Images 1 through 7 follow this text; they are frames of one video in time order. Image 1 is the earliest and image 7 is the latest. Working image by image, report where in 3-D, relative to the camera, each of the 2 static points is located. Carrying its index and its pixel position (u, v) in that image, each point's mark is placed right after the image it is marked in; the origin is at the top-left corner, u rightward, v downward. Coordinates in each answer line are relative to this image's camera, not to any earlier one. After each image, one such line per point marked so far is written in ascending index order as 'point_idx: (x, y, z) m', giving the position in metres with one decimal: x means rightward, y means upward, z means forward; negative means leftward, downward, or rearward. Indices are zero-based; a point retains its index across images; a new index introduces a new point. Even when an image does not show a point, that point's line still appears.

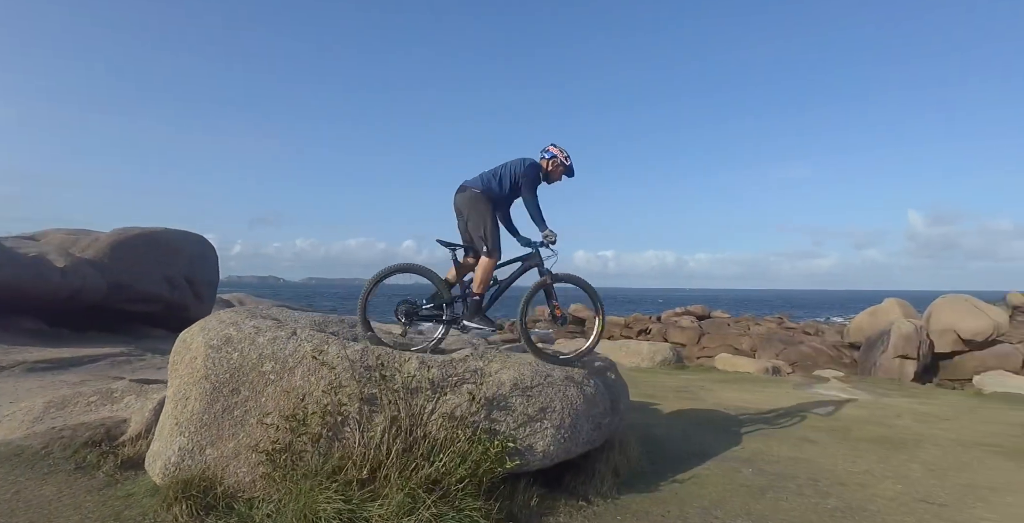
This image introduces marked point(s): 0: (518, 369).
0: (0.0, -1.3, +6.3) m
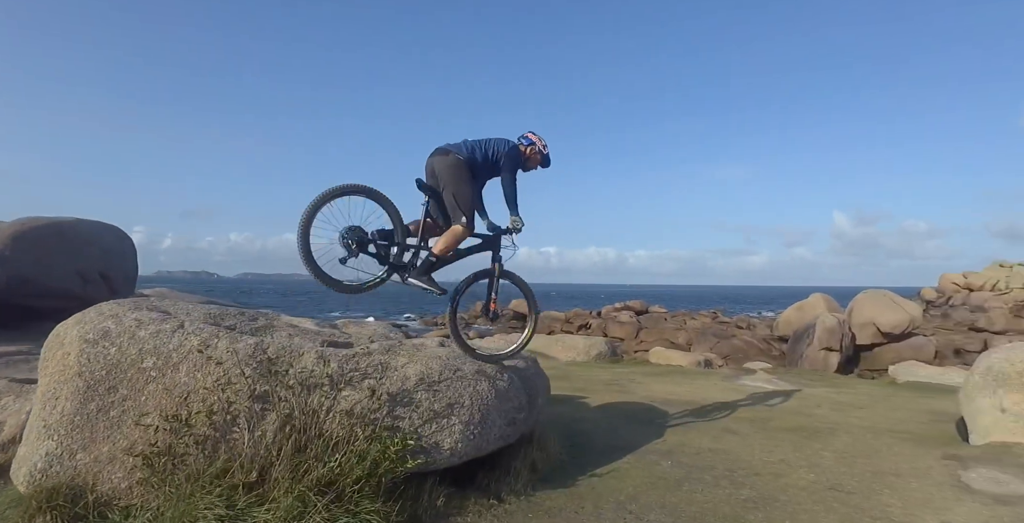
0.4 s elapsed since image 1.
0: (-1.0, -1.2, +5.9) m
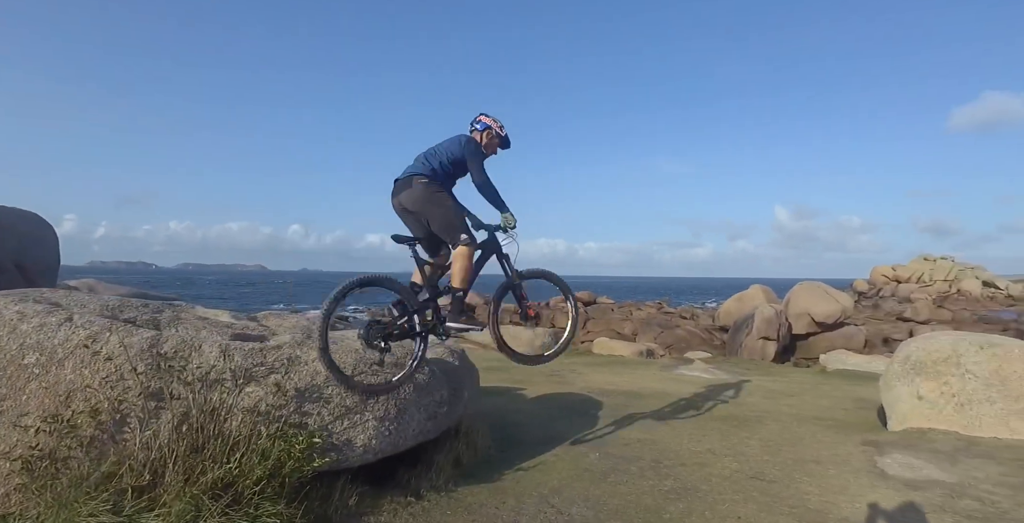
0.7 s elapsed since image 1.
0: (-1.8, -1.0, +5.5) m
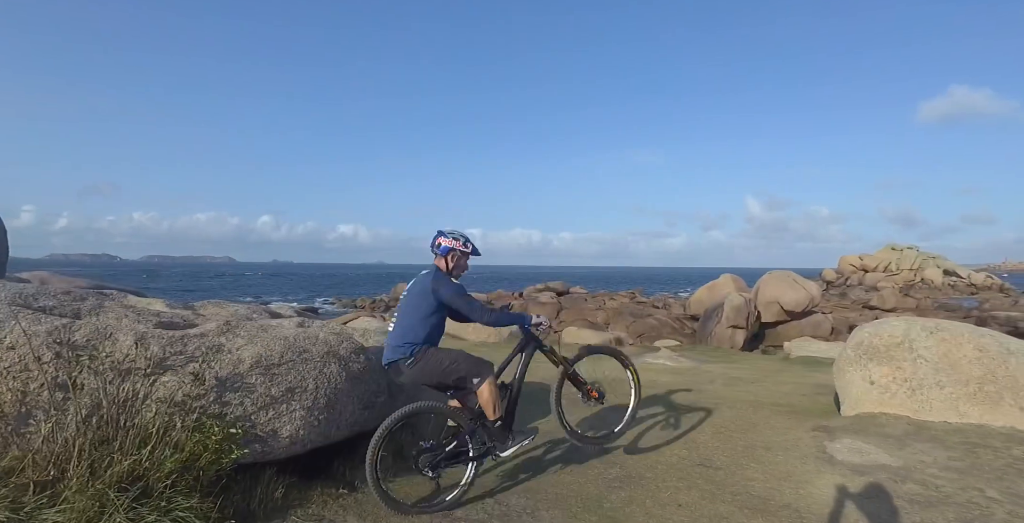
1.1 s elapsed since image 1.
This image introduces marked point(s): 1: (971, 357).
0: (-2.4, -0.8, +5.2) m
1: (+4.3, -0.9, +4.9) m
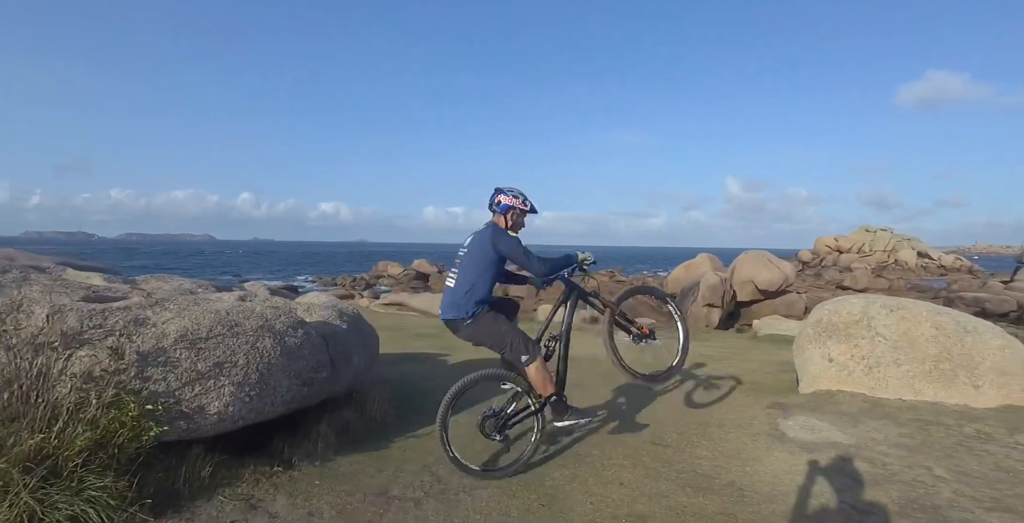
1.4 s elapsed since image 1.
0: (-2.9, -0.5, +4.9) m
1: (+3.8, -0.7, +4.8) m
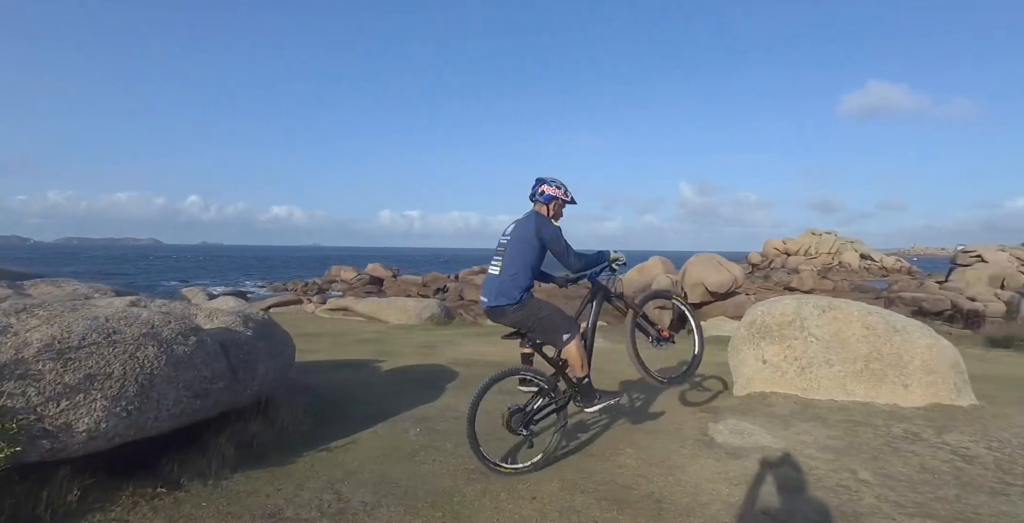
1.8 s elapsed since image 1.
0: (-3.6, -0.5, +4.4) m
1: (+3.0, -0.6, +4.6) m
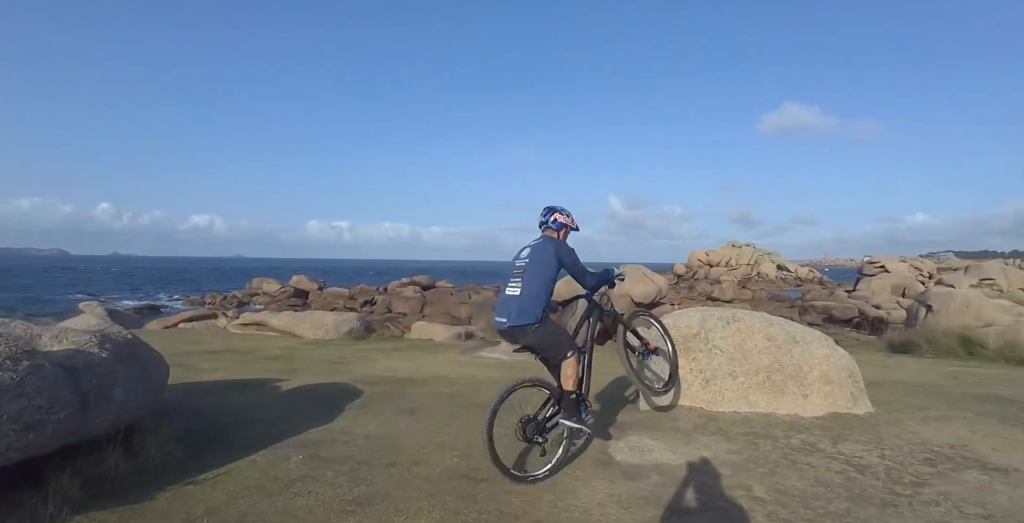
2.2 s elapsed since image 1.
0: (-4.5, -0.5, +3.5) m
1: (+2.1, -0.7, +4.5) m
